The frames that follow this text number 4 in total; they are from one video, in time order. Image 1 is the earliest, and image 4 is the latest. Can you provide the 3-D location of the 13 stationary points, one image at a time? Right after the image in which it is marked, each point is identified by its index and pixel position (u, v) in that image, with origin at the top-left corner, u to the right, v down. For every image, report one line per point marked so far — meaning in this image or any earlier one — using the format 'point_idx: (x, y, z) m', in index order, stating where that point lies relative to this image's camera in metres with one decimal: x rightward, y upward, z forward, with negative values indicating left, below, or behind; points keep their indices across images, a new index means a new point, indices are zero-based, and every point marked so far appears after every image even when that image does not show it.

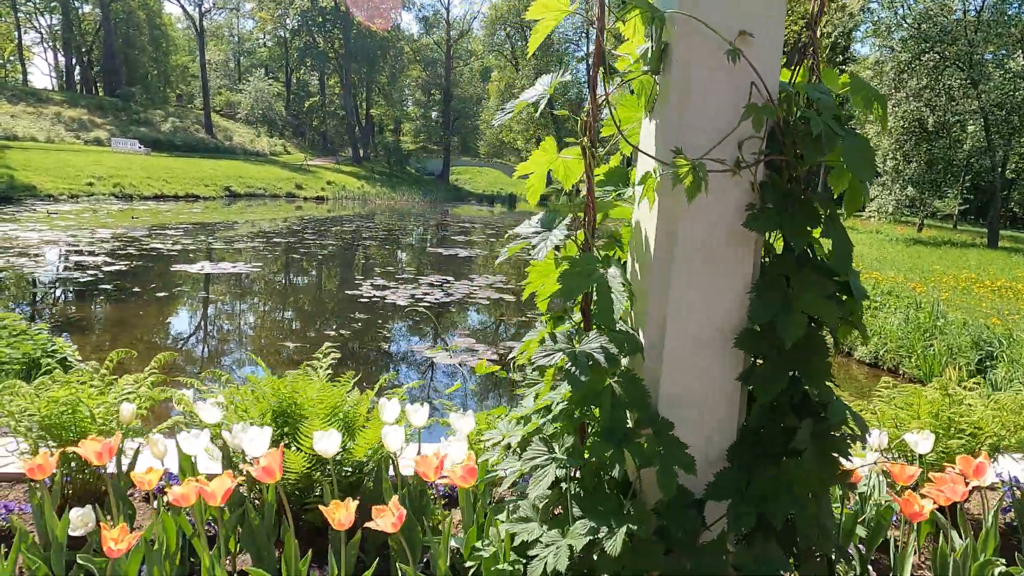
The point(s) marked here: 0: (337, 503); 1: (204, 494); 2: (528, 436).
0: (-0.4, -0.5, +1.6) m
1: (-0.7, -0.5, +1.6) m
2: (+0.1, -0.4, +1.8) m
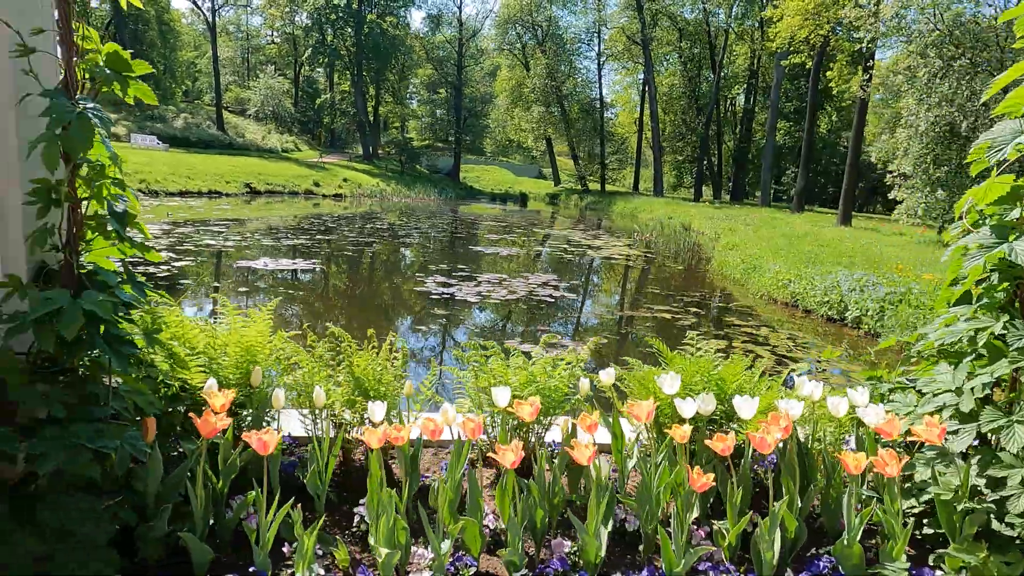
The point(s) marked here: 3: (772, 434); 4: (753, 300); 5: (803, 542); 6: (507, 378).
0: (+1.0, -0.5, +2.1) m
1: (+0.8, -0.5, +2.0) m
2: (+1.5, -0.4, +2.2) m
3: (+0.8, -0.4, +2.0) m
4: (+5.7, -0.3, +16.1) m
5: (+0.9, -0.8, +2.1) m
6: (0.0, -0.3, +2.5) m
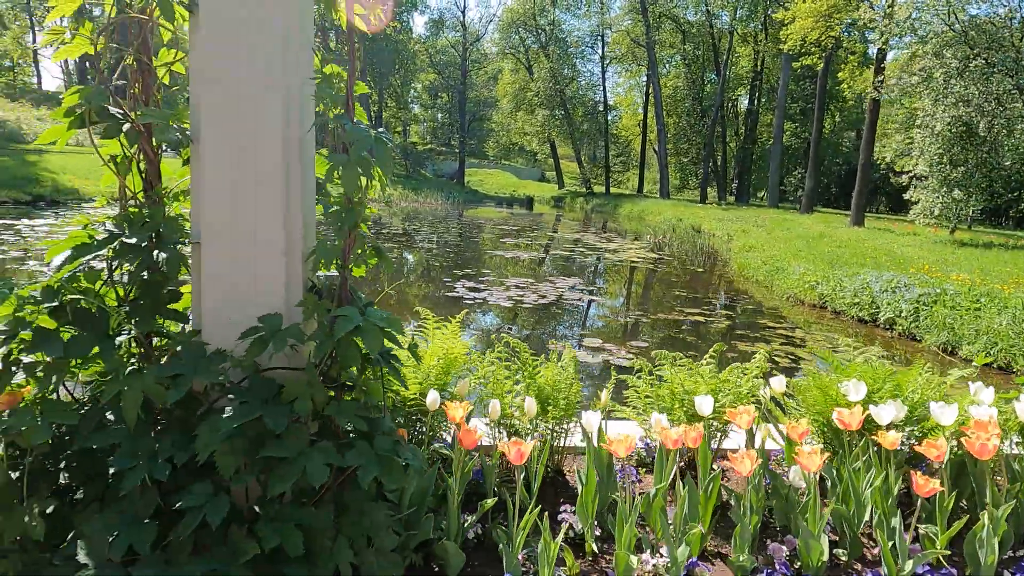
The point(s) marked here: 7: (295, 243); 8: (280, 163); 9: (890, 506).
0: (+1.7, -0.5, +2.1) m
1: (+1.4, -0.5, +2.1) m
2: (+2.2, -0.4, +2.3) m
3: (+1.5, -0.5, +2.1) m
4: (+6.4, -0.3, +16.1) m
5: (+1.6, -0.8, +2.2) m
6: (+0.7, -0.4, +2.5) m
7: (-0.6, +0.1, +1.7) m
8: (-0.6, +0.3, +1.7) m
9: (+1.2, -0.7, +2.2) m
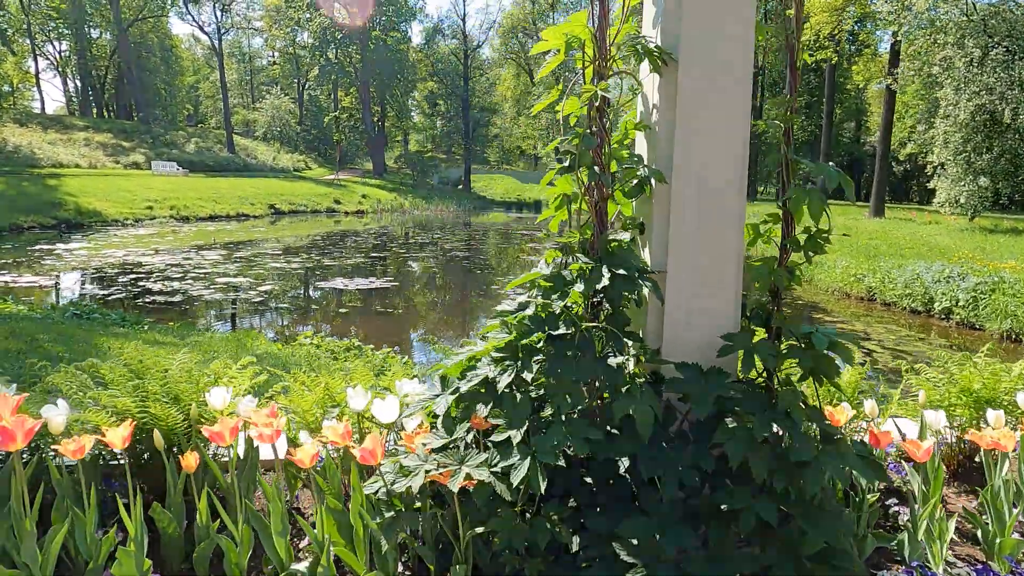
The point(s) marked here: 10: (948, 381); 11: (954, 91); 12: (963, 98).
0: (+3.0, -0.5, +2.3) m
1: (+2.7, -0.5, +2.2) m
2: (+3.4, -0.4, +2.5) m
3: (+2.7, -0.5, +2.3) m
4: (+7.7, -0.2, +16.3) m
5: (+2.8, -0.8, +2.3) m
6: (+1.9, -0.4, +2.7) m
7: (+0.6, 0.0, +1.9) m
8: (+0.6, +0.3, +1.9) m
9: (+2.5, -0.7, +2.3) m
10: (+1.8, -0.4, +2.9) m
11: (+12.1, +5.2, +17.7) m
12: (+12.2, +4.9, +17.5) m
